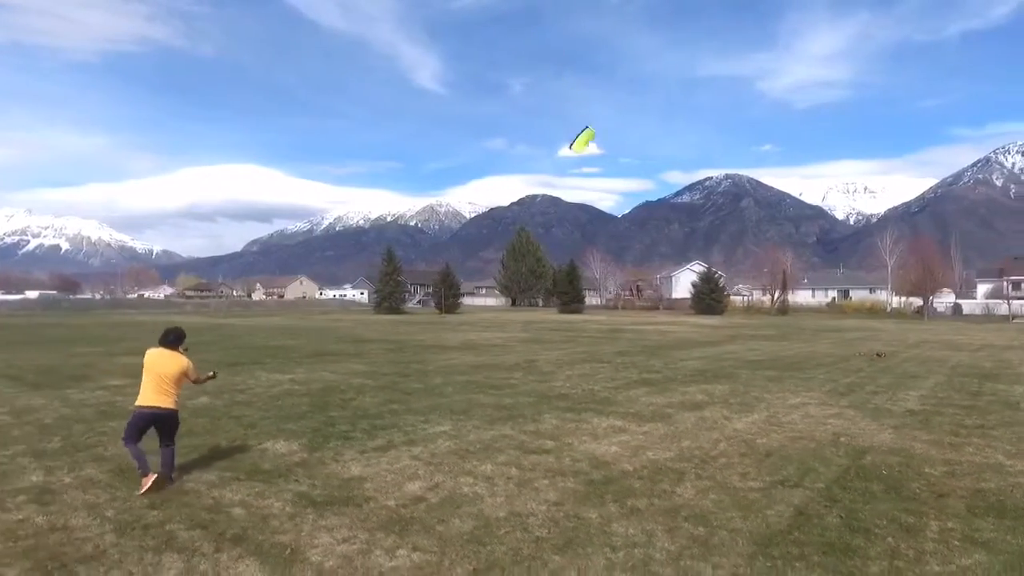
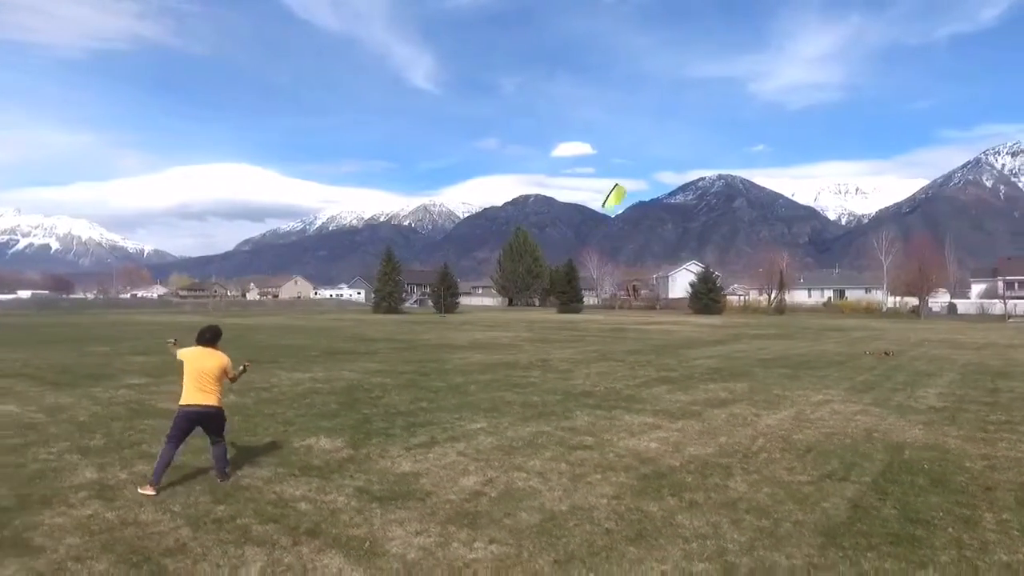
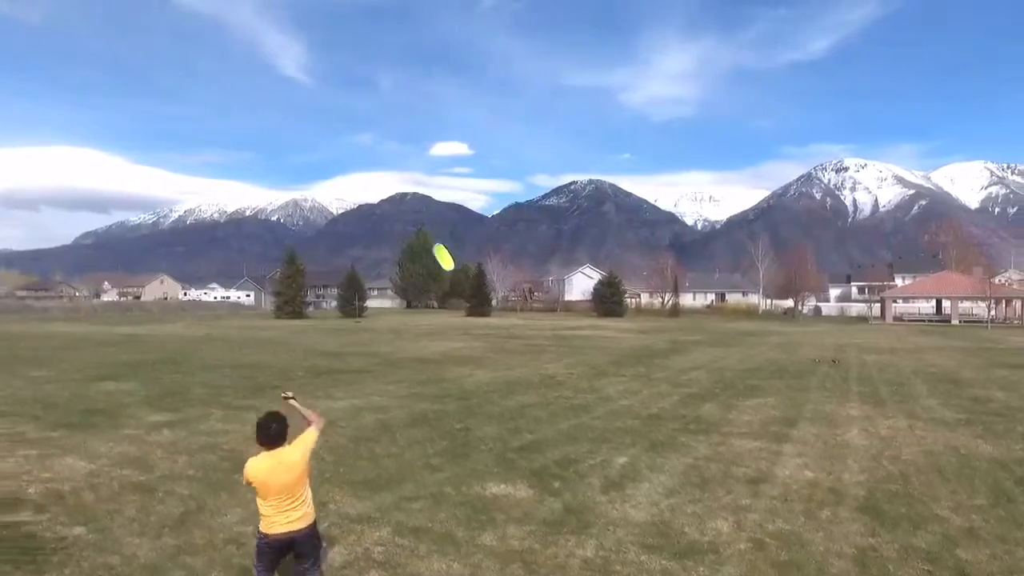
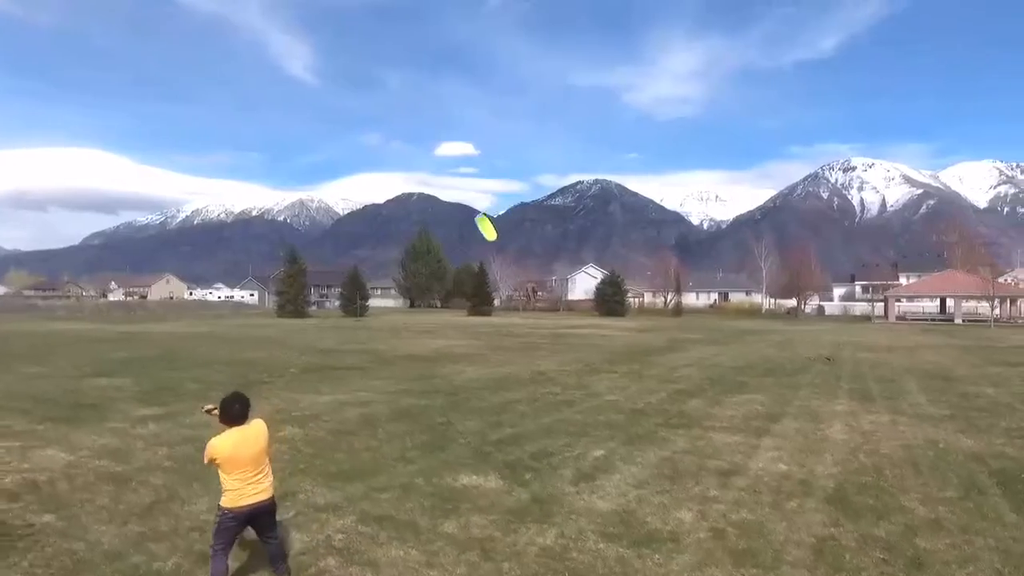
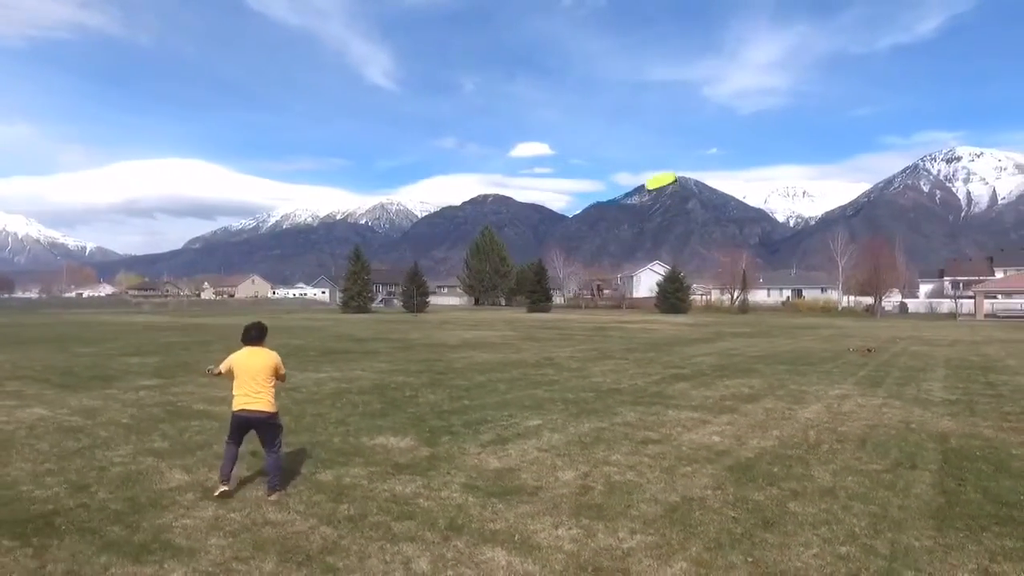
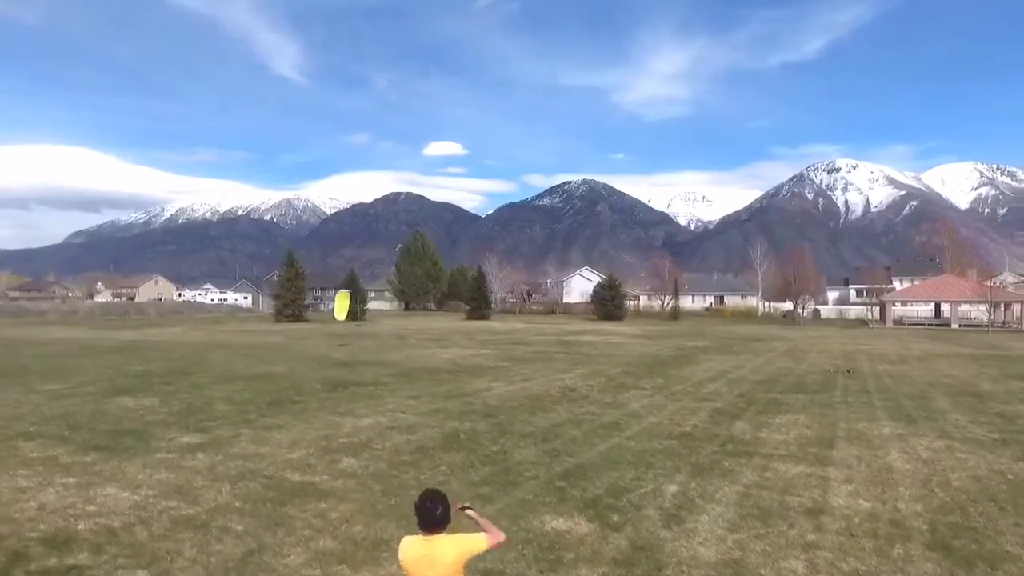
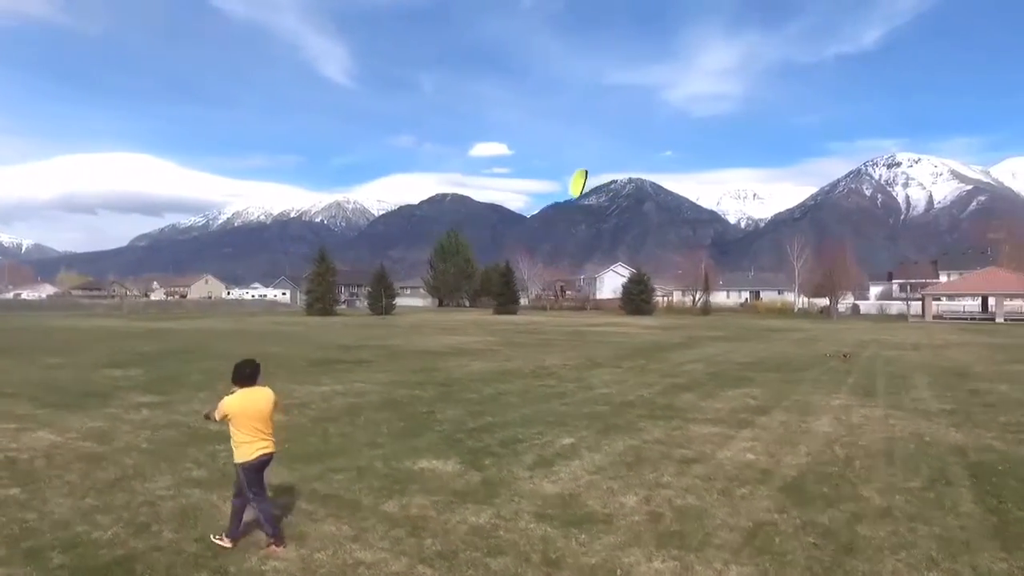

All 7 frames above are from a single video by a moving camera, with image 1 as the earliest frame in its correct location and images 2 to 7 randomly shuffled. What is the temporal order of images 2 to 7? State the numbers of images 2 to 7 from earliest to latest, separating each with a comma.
2, 5, 7, 4, 3, 6
